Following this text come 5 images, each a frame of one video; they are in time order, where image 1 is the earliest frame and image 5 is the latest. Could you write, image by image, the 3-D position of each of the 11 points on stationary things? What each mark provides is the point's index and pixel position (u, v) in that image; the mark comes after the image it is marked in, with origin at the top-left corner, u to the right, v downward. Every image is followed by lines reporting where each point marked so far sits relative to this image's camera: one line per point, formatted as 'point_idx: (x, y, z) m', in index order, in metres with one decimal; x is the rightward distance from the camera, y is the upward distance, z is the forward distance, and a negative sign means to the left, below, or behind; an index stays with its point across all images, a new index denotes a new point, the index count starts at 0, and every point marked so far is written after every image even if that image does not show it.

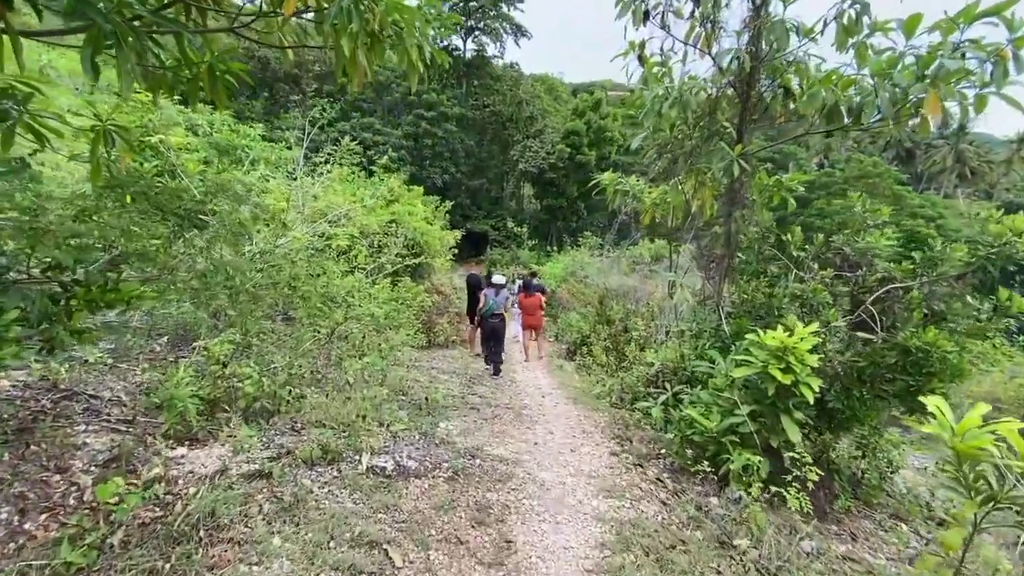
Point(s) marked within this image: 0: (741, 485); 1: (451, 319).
0: (+1.8, -1.5, +3.8) m
1: (-1.4, -0.7, +11.6) m
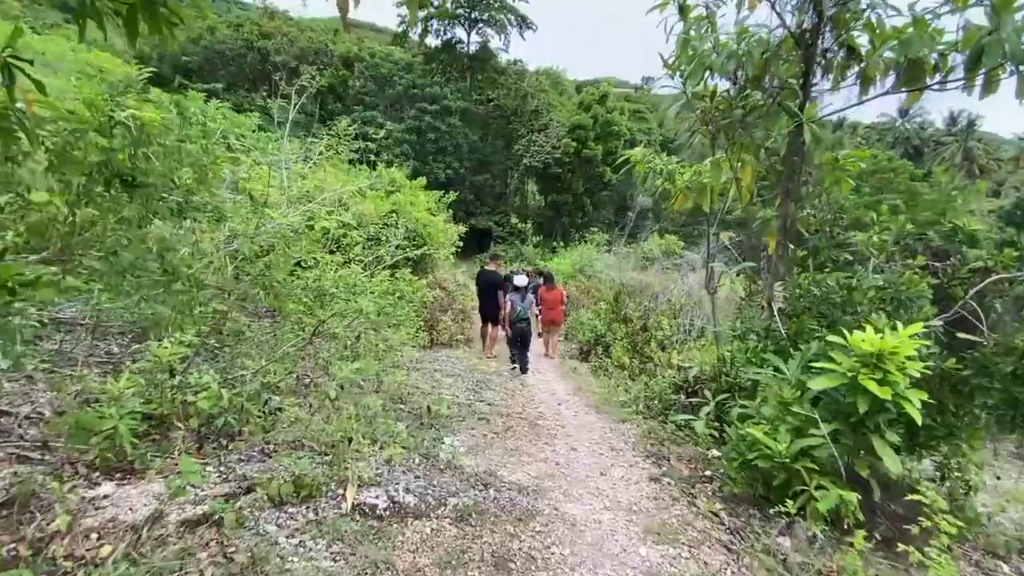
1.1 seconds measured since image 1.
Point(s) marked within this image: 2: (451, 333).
0: (+1.9, -1.5, +3.0) m
1: (-1.2, -0.6, +10.9) m
2: (-1.2, -0.9, +10.1) m
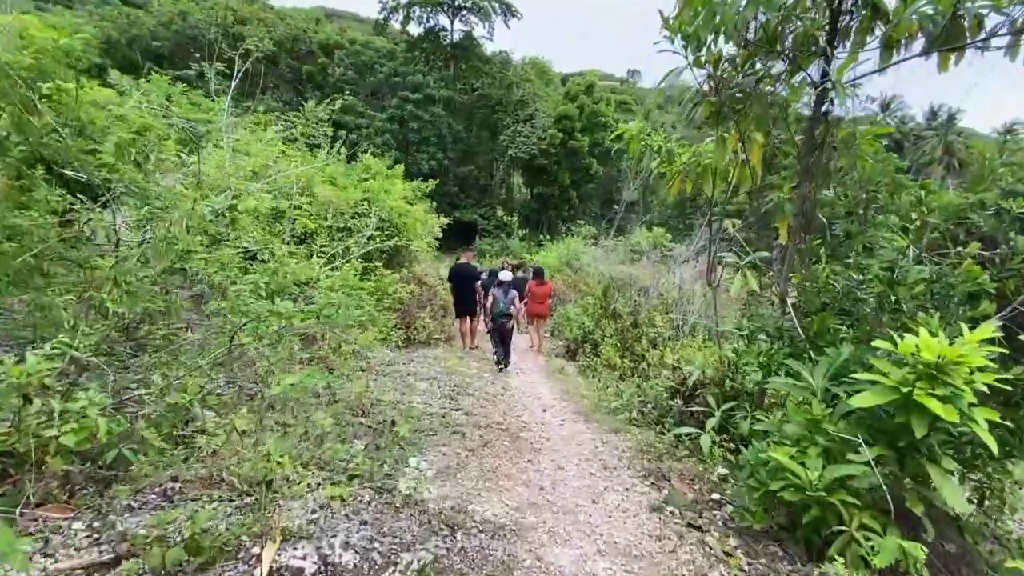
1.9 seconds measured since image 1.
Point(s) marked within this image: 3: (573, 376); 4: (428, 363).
0: (+1.8, -1.4, +2.5) m
1: (-1.6, -0.5, +10.2) m
2: (-1.6, -0.8, +9.4) m
3: (+1.0, -1.4, +7.9) m
4: (-1.3, -1.1, +7.4) m
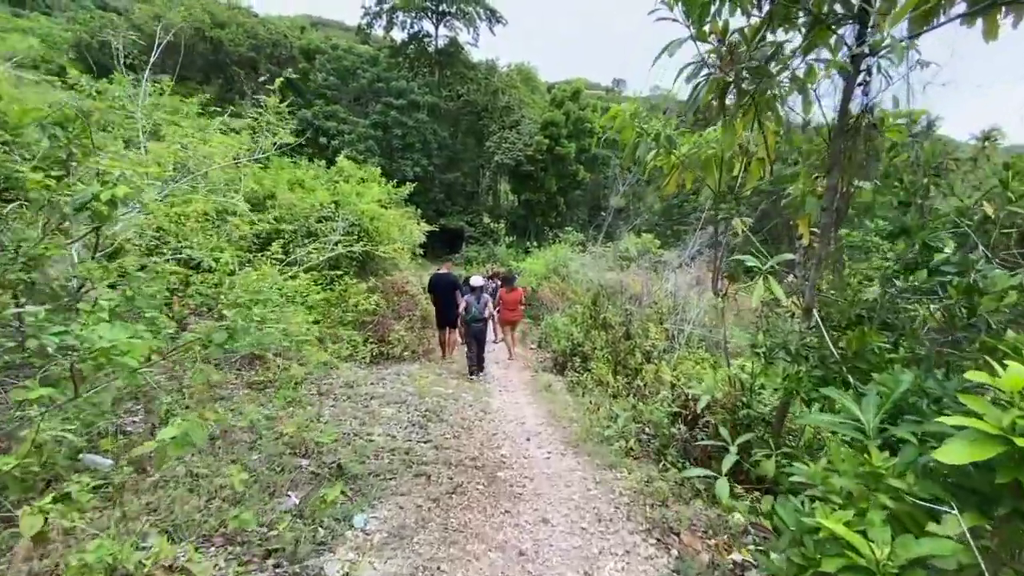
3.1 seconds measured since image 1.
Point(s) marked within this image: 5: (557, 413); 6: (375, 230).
0: (+1.6, -1.5, +1.8) m
1: (-1.9, -0.7, +9.4) m
2: (-1.9, -1.0, +8.6) m
3: (+0.7, -1.5, +7.1) m
4: (-1.5, -1.3, +6.7) m
5: (+0.5, -1.5, +5.9) m
6: (-2.6, +1.1, +9.6) m
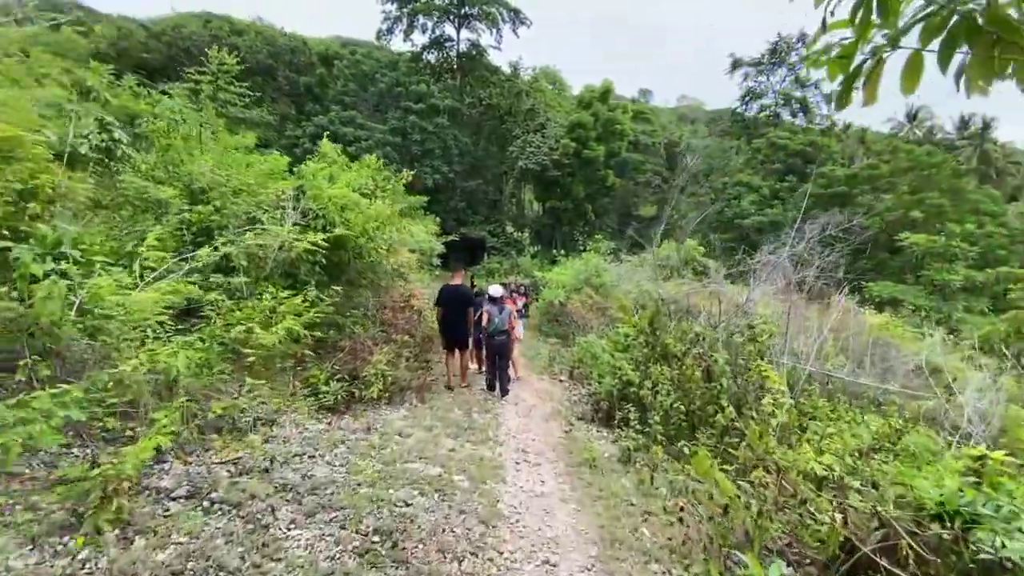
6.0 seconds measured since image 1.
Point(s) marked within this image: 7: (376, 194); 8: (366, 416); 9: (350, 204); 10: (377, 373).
0: (+1.6, -1.5, -0.8) m
1: (-1.6, -0.9, +7.0) m
2: (-1.6, -1.2, +6.2) m
3: (+0.9, -1.7, +4.6) m
4: (-1.3, -1.4, +4.2) m
5: (+0.7, -1.6, +3.3) m
6: (-2.3, +0.9, +7.3) m
7: (-2.5, +1.8, +9.1) m
8: (-1.7, -1.4, +5.5) m
9: (-2.3, +1.3, +7.3) m
10: (-1.7, -1.0, +6.2) m
